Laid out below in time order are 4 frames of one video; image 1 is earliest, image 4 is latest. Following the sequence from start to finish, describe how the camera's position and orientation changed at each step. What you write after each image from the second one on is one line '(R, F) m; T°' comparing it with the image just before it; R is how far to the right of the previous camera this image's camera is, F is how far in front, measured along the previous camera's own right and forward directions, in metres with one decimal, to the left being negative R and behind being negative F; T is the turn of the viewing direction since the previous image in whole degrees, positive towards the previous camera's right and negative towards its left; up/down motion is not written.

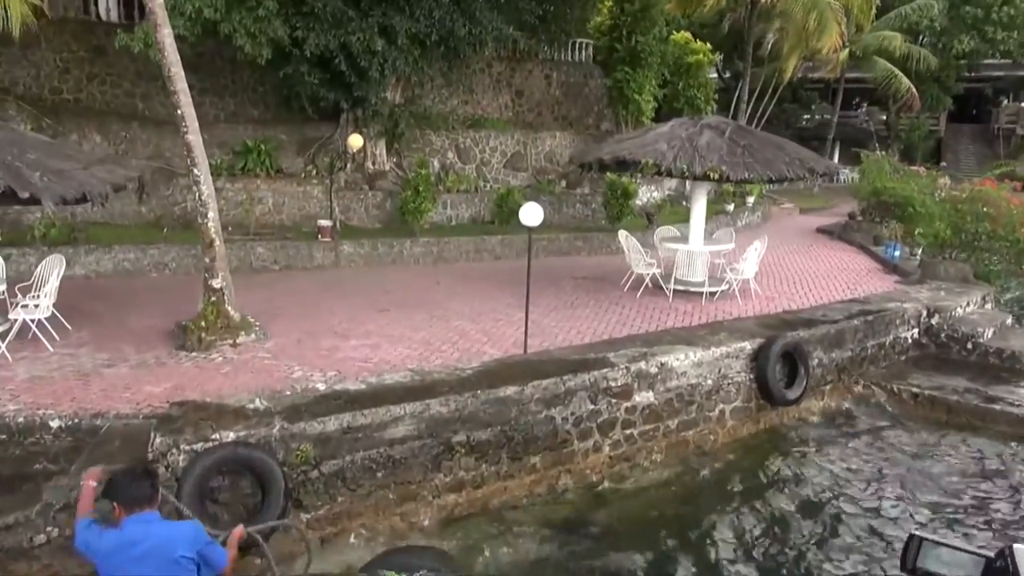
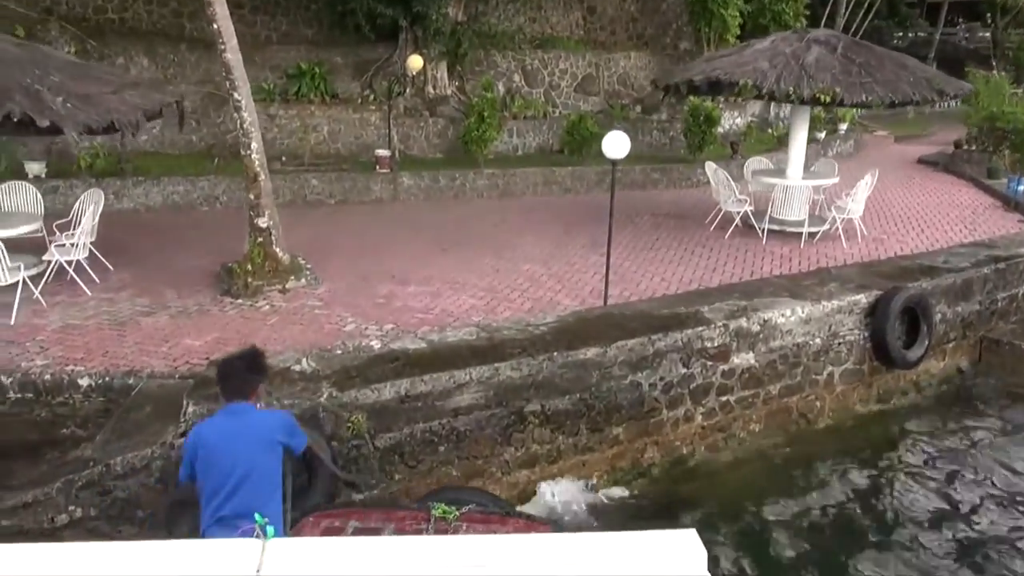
(-0.2, +1.0) m; -4°
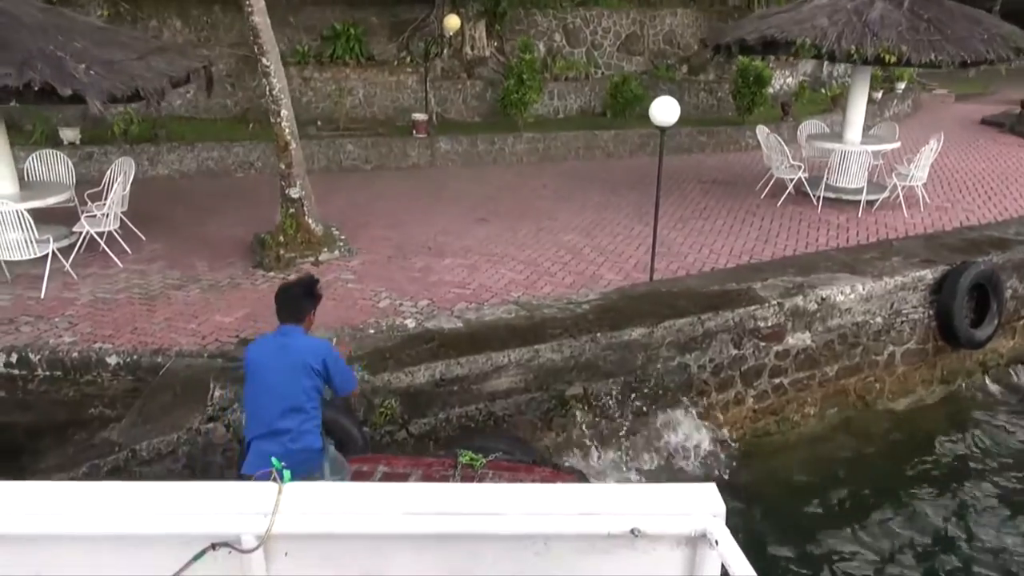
(0.0, +0.3) m; -3°
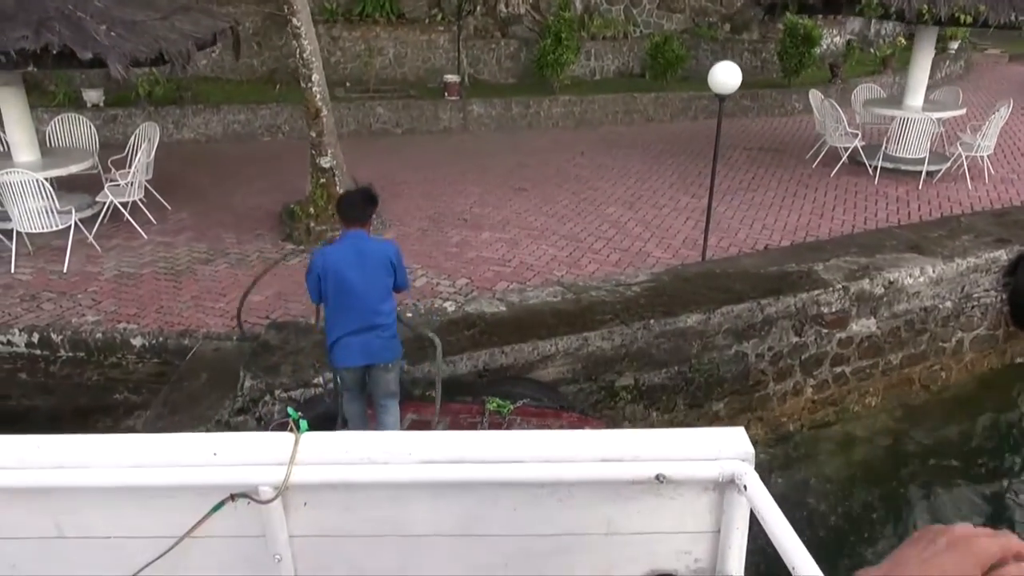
(-0.2, +0.4) m; -2°
